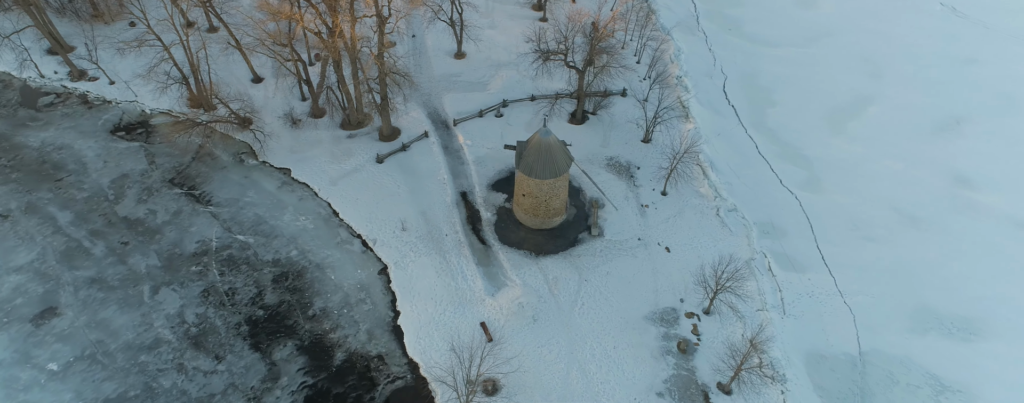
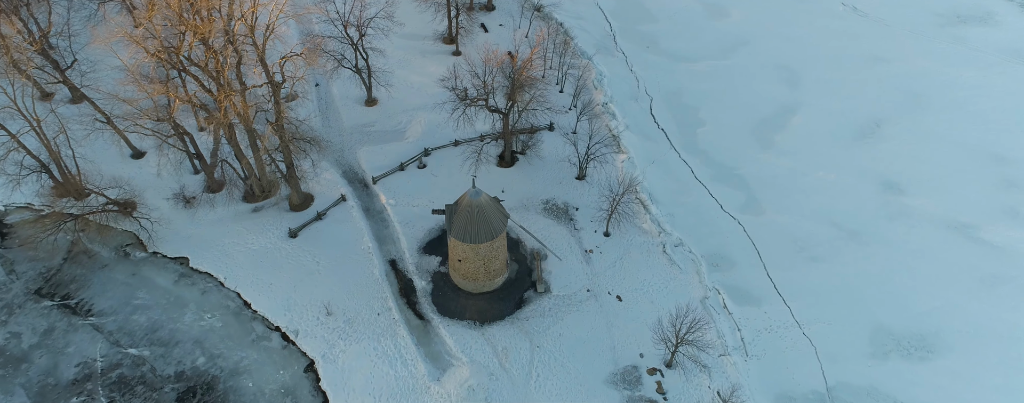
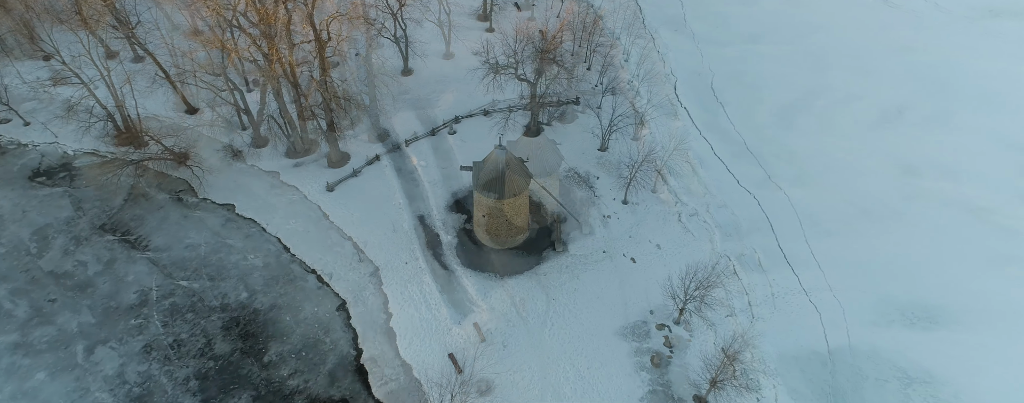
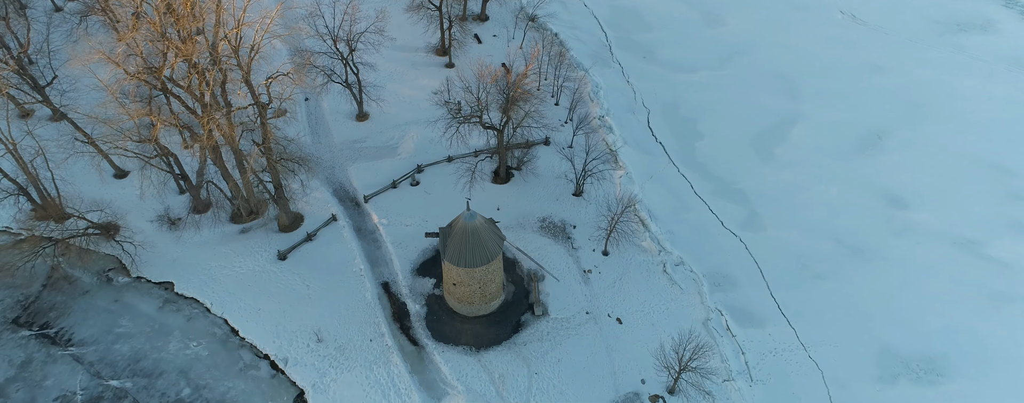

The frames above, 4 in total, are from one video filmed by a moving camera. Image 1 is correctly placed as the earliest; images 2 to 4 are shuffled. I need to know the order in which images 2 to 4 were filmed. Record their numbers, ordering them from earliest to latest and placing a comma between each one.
3, 2, 4
